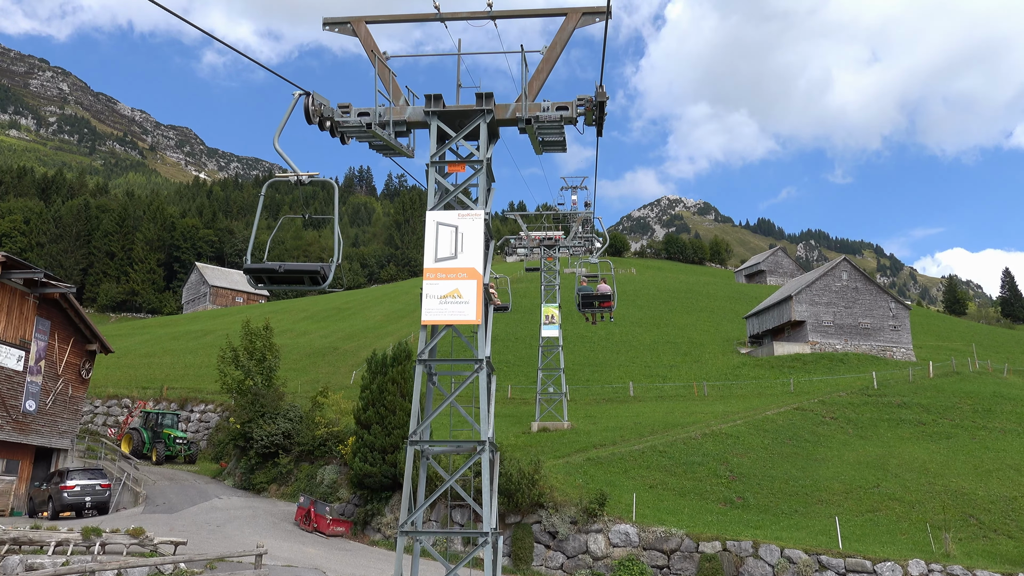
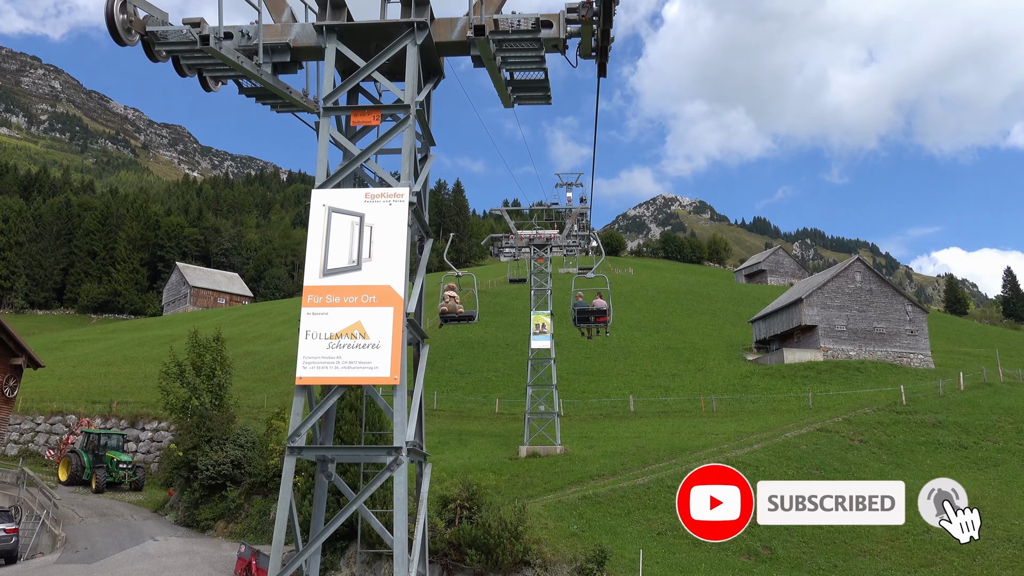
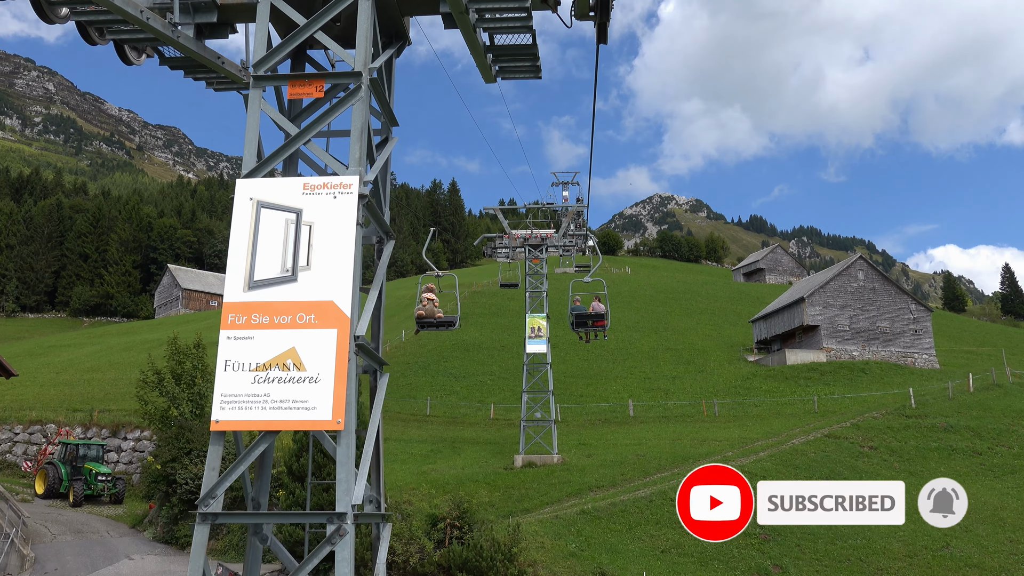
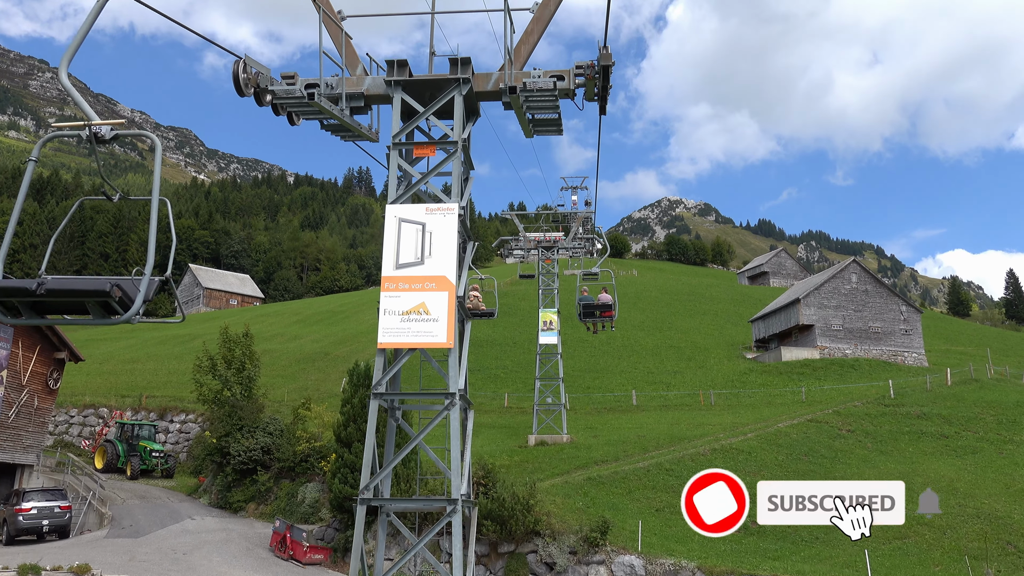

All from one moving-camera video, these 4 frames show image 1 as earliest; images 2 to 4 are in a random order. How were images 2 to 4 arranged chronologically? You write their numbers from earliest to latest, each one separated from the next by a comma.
4, 2, 3
